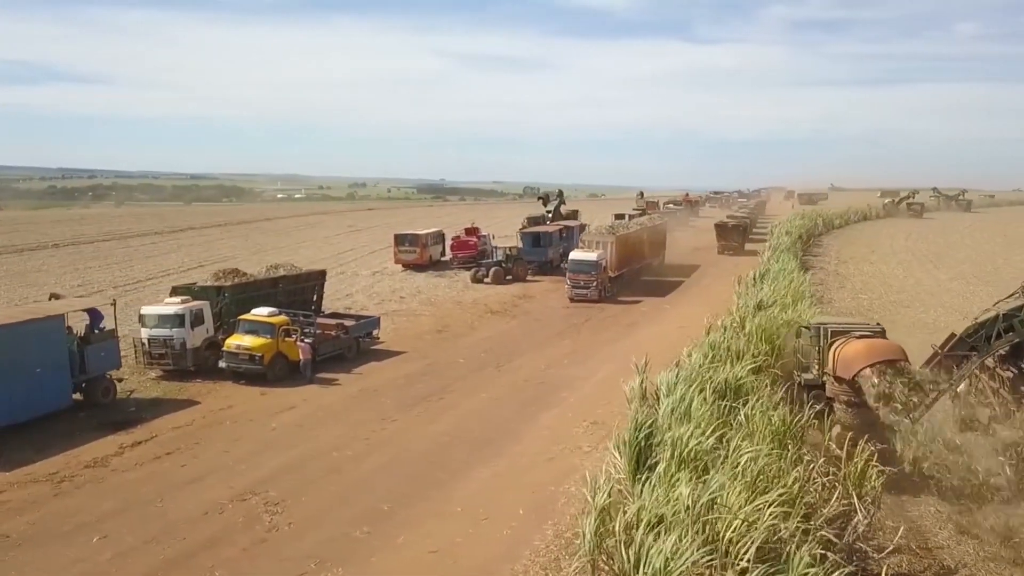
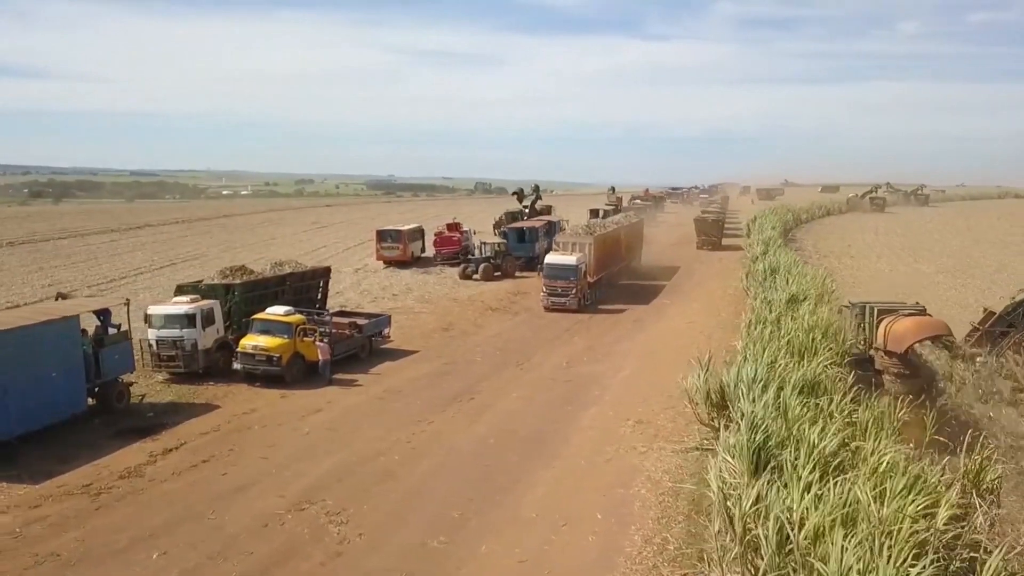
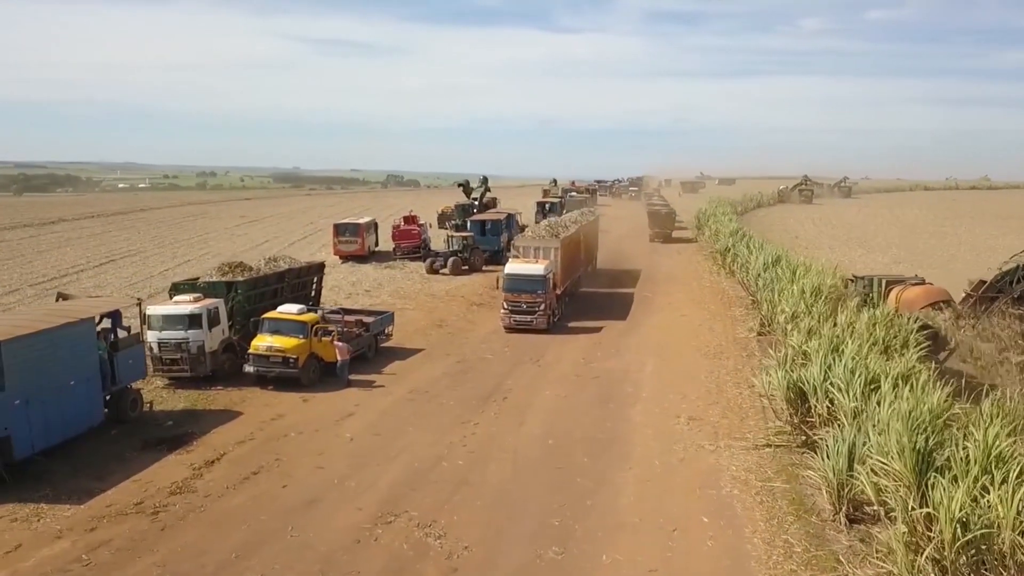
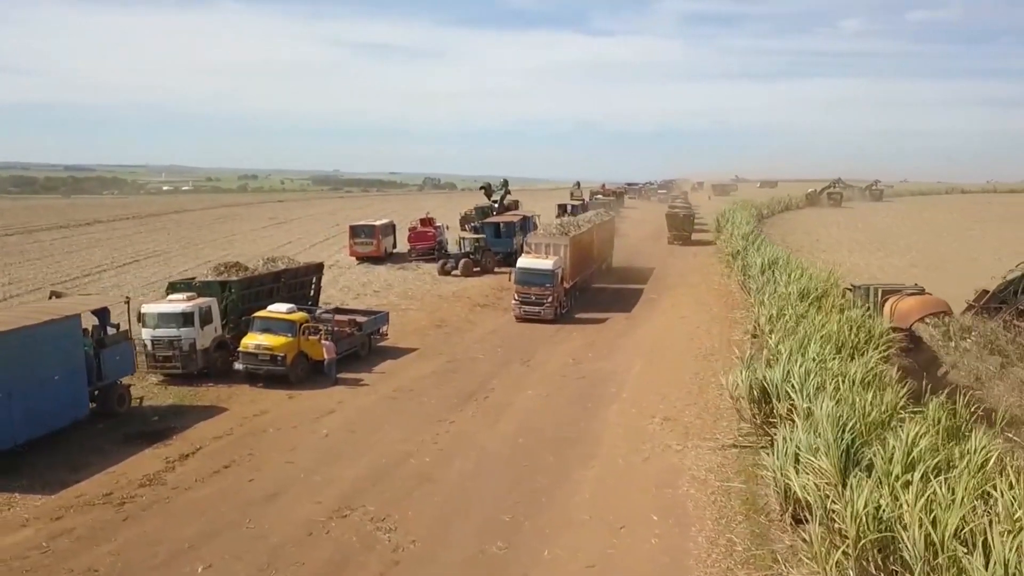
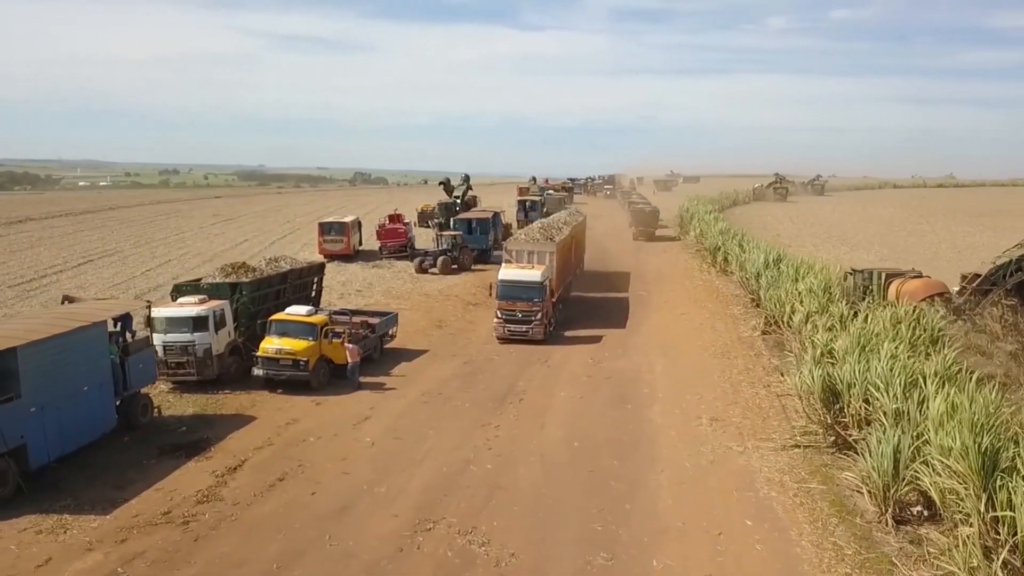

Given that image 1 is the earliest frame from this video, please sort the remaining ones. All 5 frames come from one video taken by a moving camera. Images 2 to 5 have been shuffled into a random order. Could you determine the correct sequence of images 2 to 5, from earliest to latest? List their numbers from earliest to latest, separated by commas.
2, 4, 3, 5
